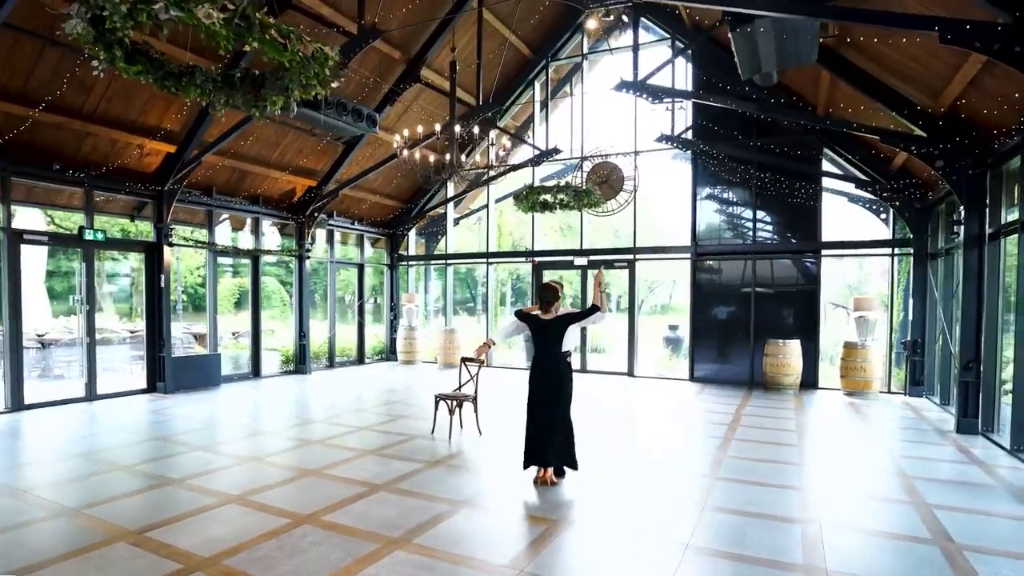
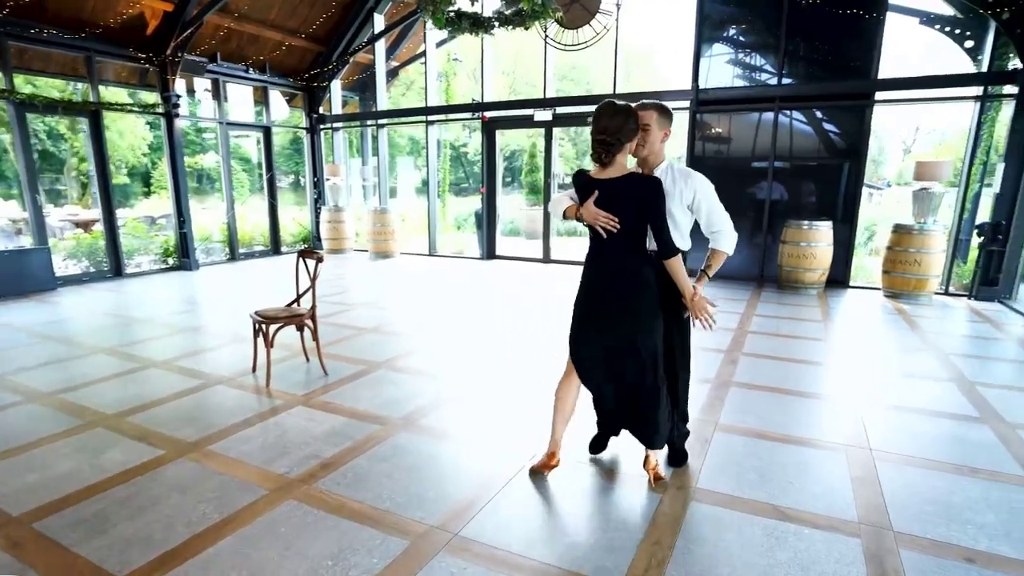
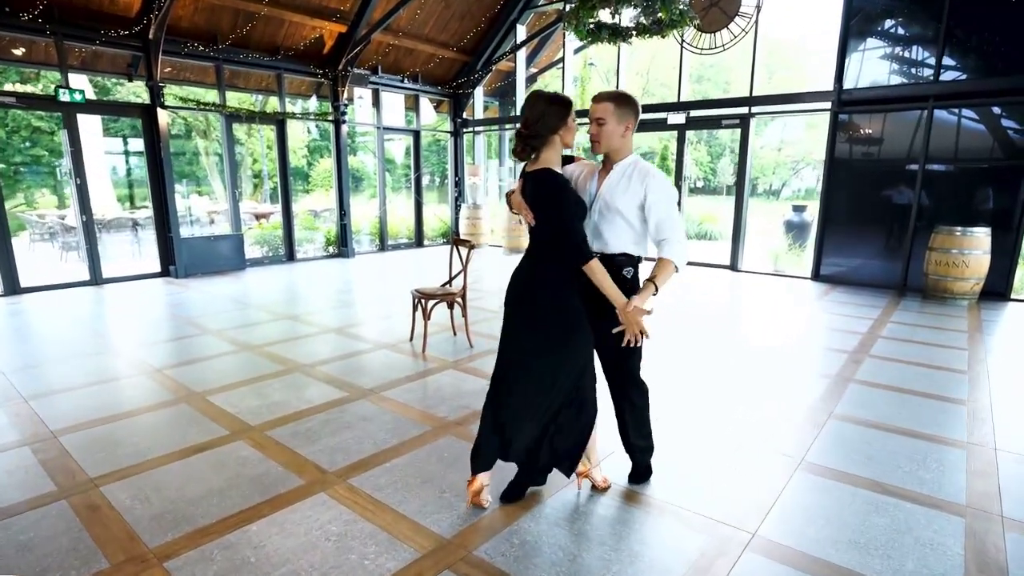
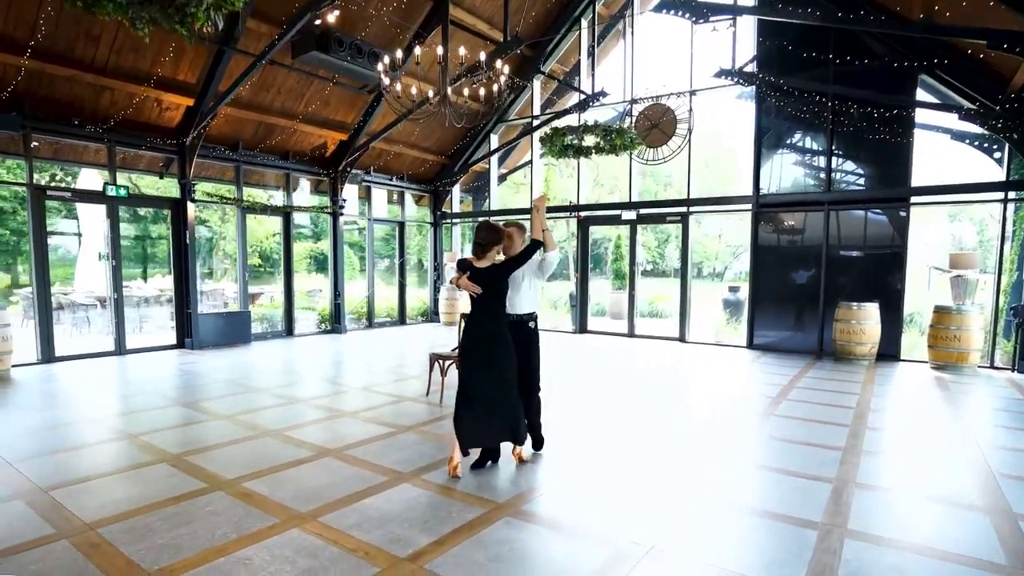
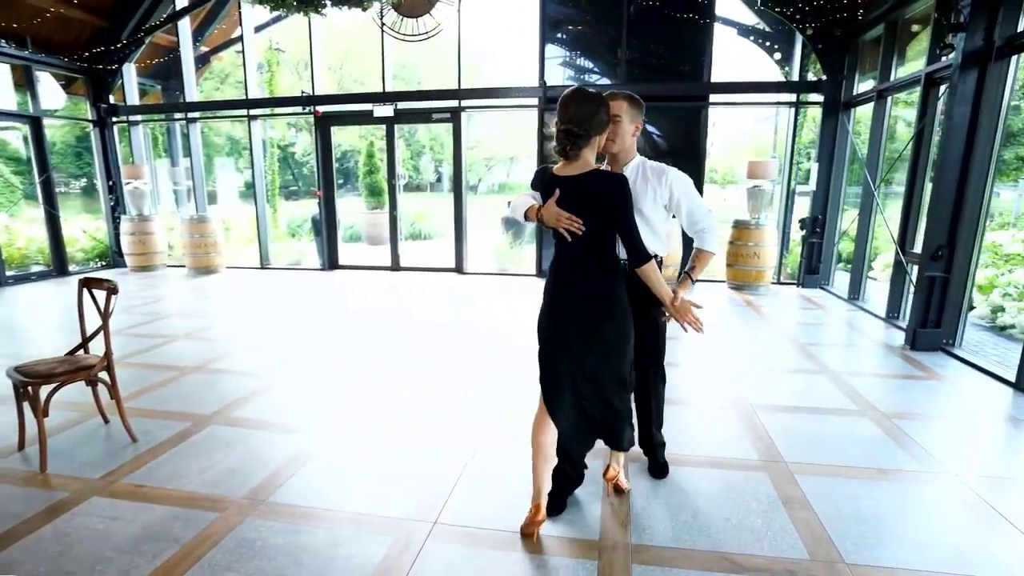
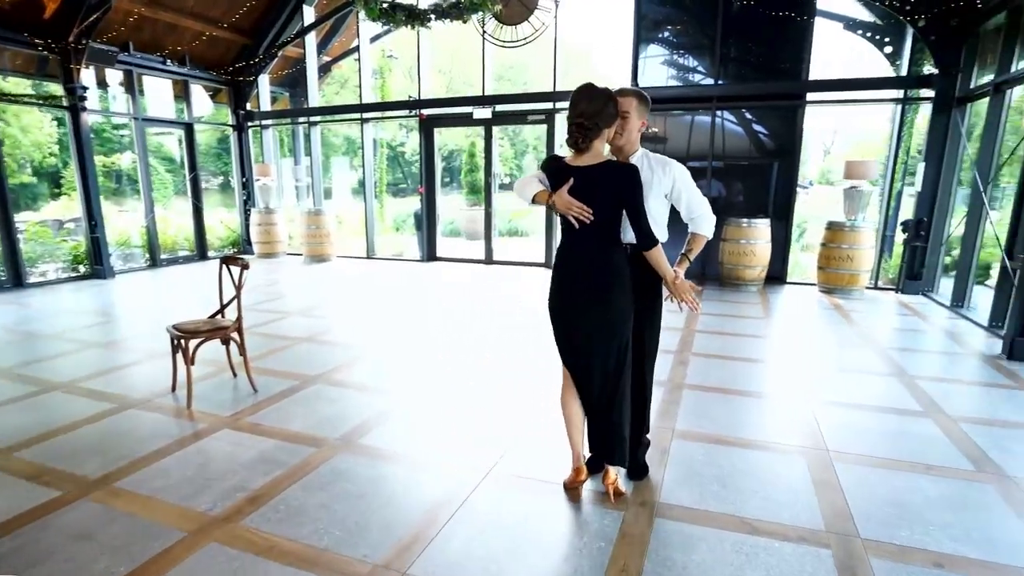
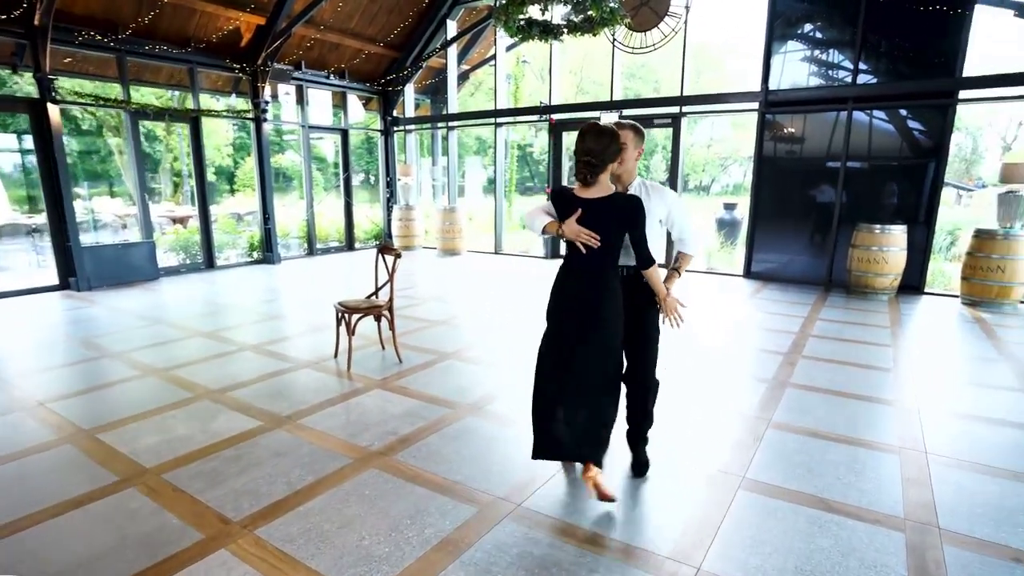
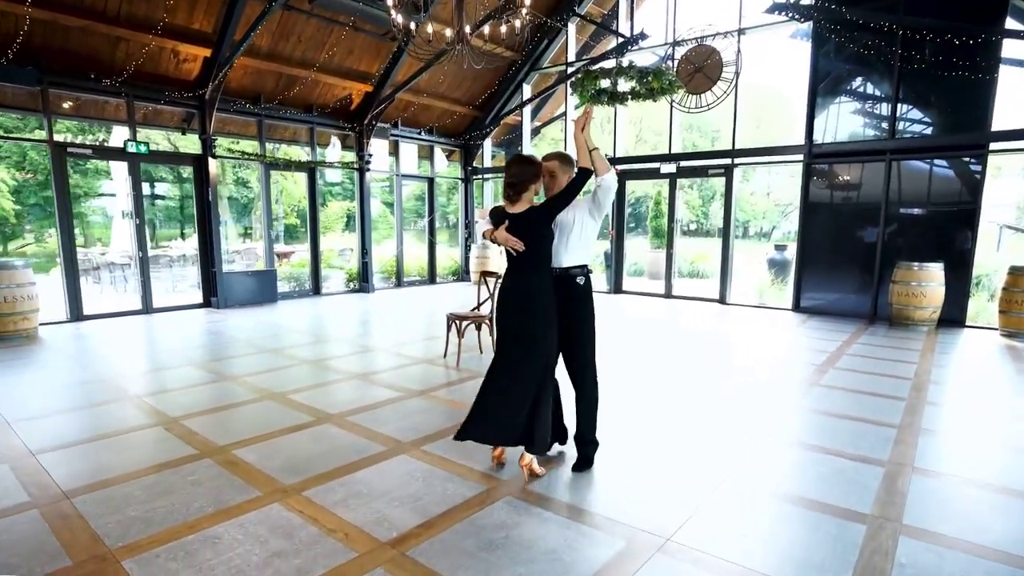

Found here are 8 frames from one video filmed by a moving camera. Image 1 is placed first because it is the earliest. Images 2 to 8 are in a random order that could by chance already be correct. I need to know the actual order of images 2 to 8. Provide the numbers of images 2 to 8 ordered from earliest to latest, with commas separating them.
4, 8, 3, 7, 2, 6, 5
